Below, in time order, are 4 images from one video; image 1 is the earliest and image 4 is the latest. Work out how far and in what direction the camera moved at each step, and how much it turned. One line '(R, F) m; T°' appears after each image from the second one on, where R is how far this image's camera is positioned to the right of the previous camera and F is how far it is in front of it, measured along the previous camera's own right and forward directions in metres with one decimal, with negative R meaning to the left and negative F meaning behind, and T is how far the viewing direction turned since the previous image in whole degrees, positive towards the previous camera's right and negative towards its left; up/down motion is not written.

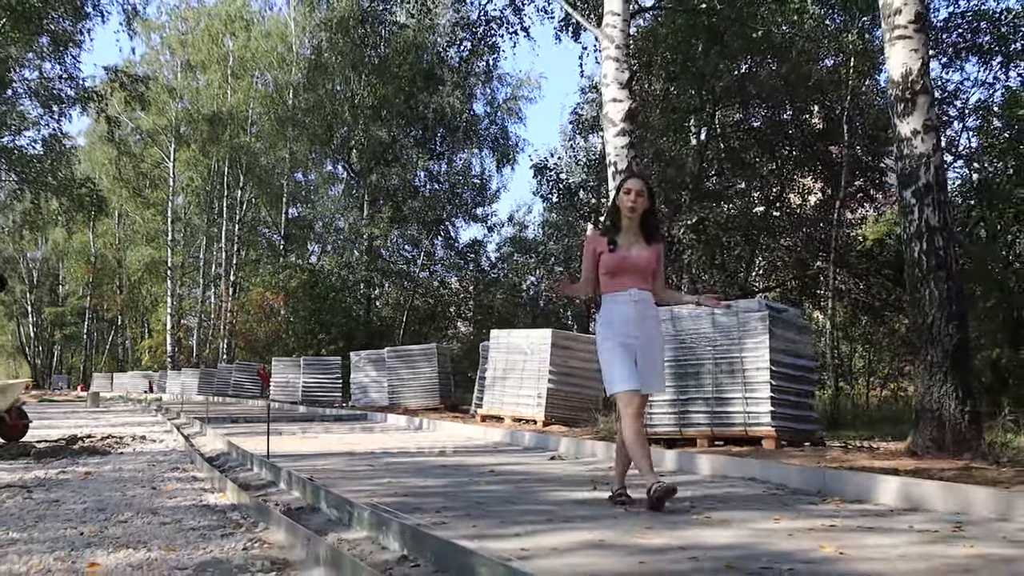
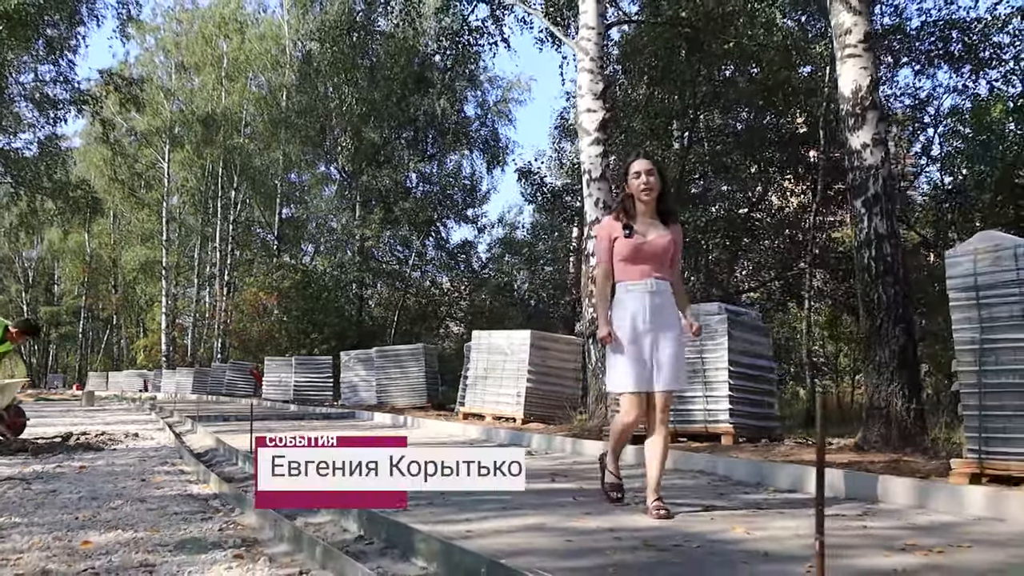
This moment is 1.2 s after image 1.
(+0.2, -0.4) m; 0°
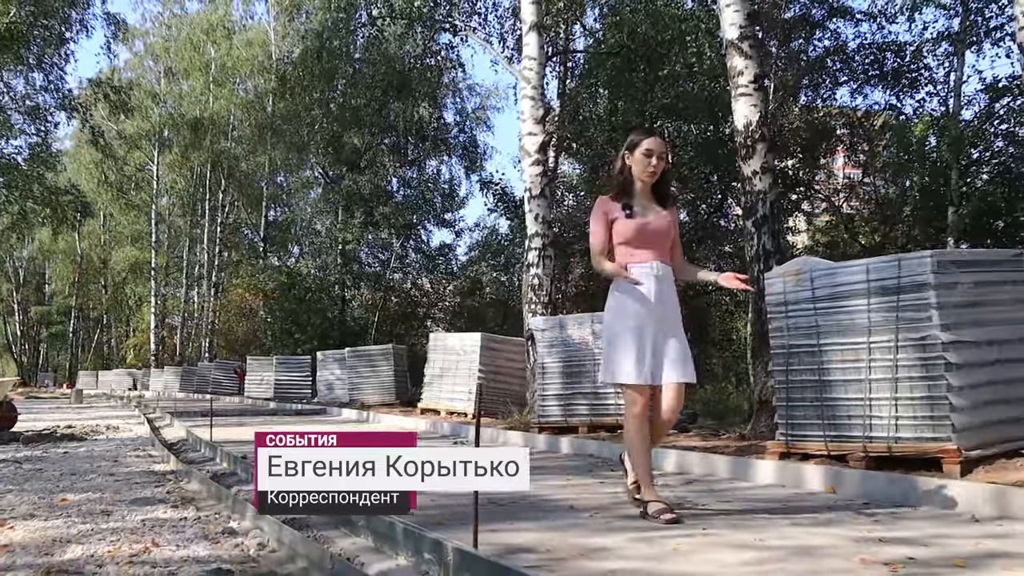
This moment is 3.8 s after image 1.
(+0.6, -1.0) m; 0°
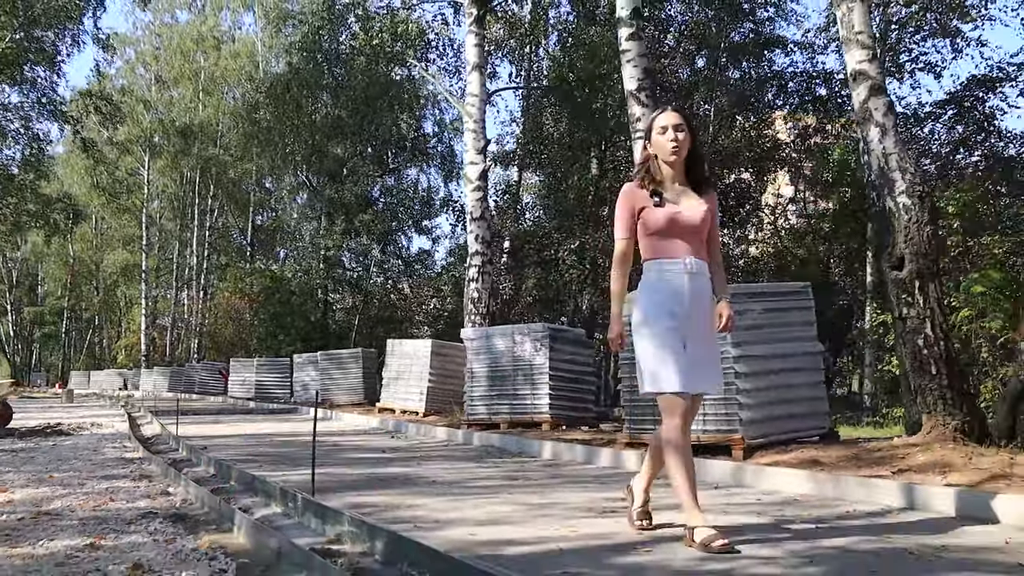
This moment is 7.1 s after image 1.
(+0.7, -1.3) m; 0°
